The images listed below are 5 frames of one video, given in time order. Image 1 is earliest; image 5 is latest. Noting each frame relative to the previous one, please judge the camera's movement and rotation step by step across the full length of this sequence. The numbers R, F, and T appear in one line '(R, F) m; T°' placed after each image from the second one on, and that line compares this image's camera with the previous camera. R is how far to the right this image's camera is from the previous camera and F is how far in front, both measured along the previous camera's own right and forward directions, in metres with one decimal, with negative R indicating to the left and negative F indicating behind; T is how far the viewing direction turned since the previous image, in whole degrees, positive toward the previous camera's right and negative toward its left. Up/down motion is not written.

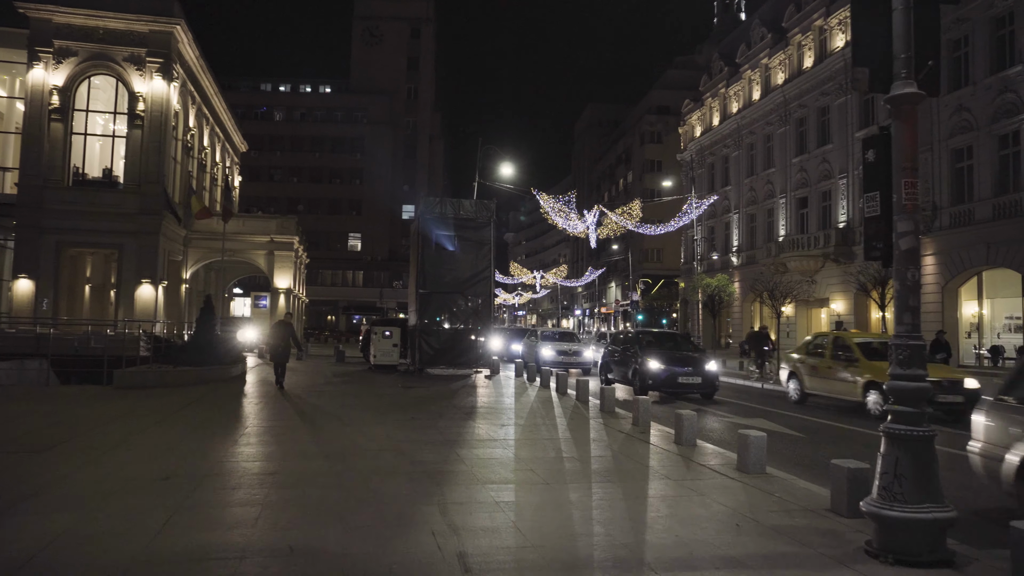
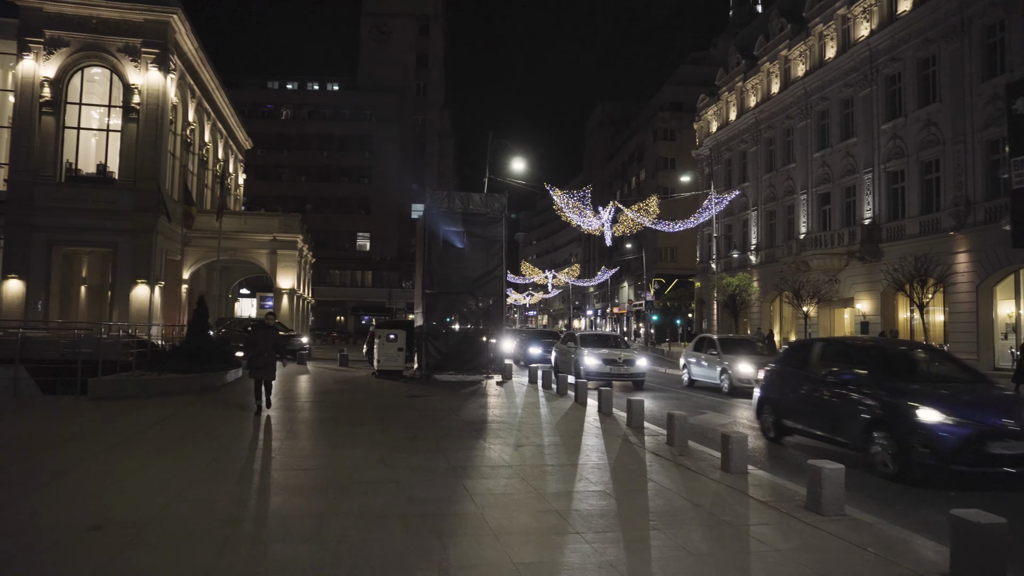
(-0.1, +1.4) m; -1°
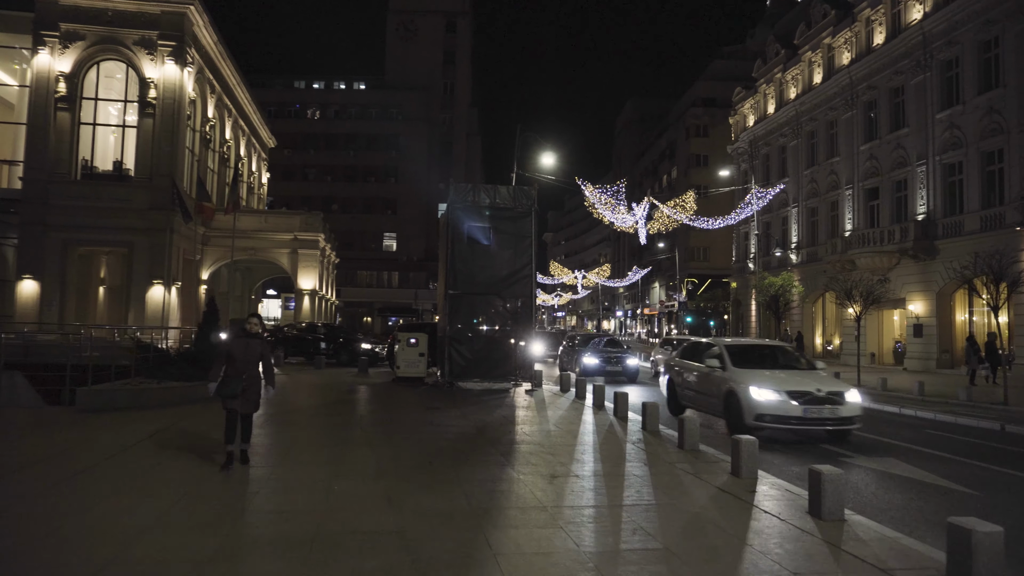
(-0.1, +1.5) m; -2°
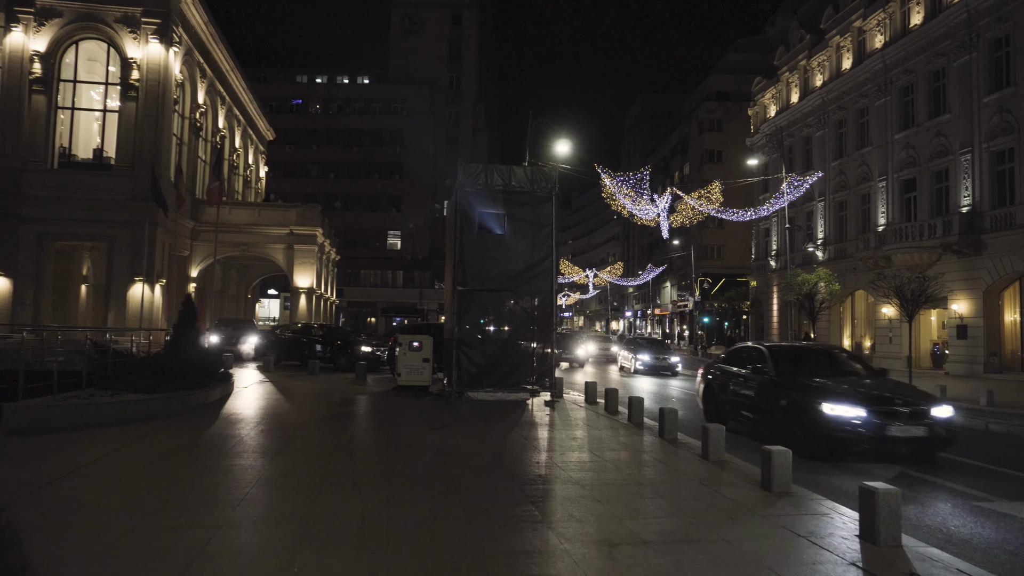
(-0.2, +2.2) m; 0°
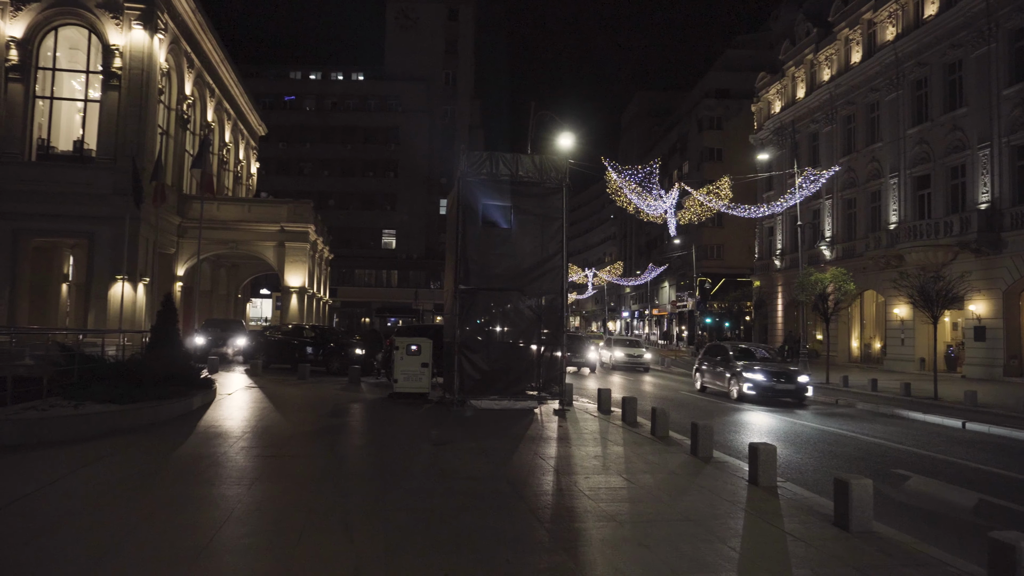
(-0.2, +1.2) m; 0°
